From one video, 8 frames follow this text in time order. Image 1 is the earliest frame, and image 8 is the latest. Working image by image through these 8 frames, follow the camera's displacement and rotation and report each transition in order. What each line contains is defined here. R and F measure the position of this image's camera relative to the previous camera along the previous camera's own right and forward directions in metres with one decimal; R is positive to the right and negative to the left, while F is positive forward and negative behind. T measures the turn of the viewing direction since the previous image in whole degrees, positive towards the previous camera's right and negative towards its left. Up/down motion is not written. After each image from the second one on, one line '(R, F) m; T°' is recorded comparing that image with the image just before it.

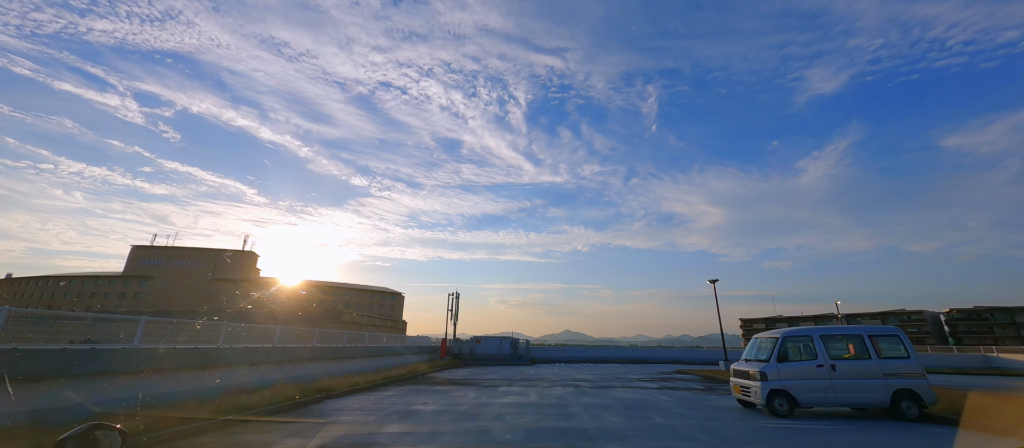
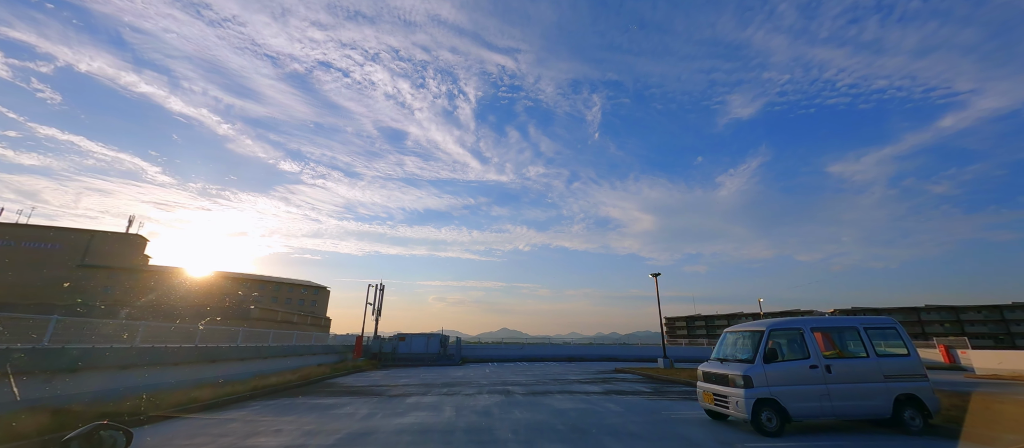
(+0.5, +2.5) m; +8°
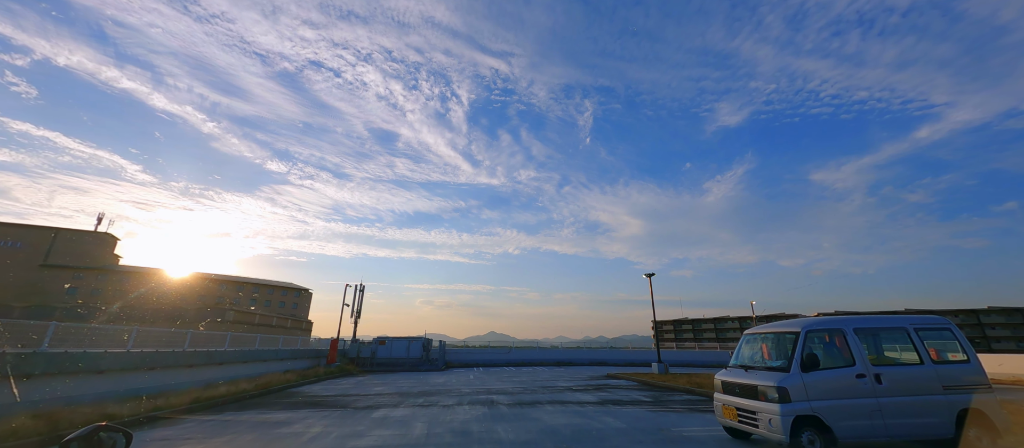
(+0.1, +1.2) m; +1°
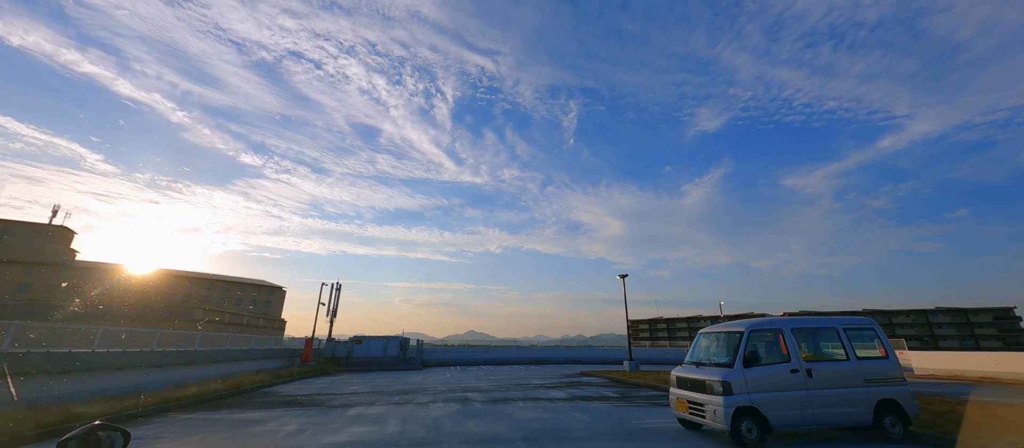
(+0.1, -0.4) m; +3°
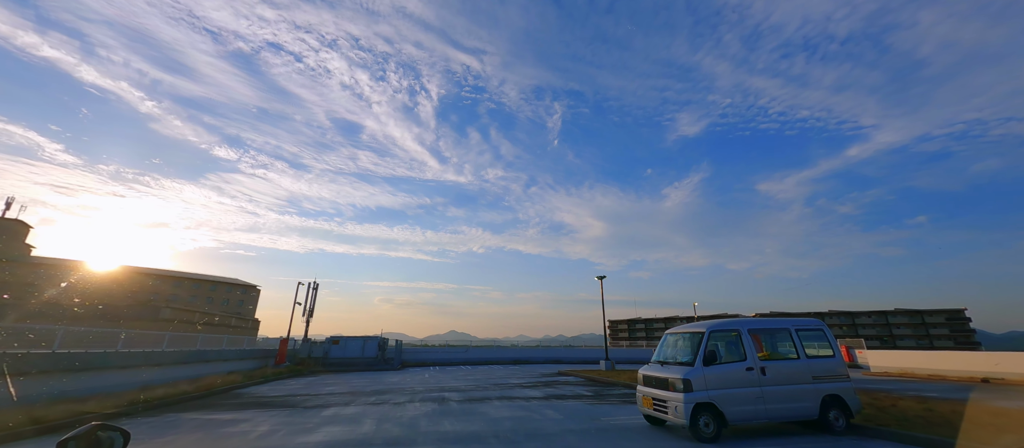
(+0.1, -0.2) m; +3°
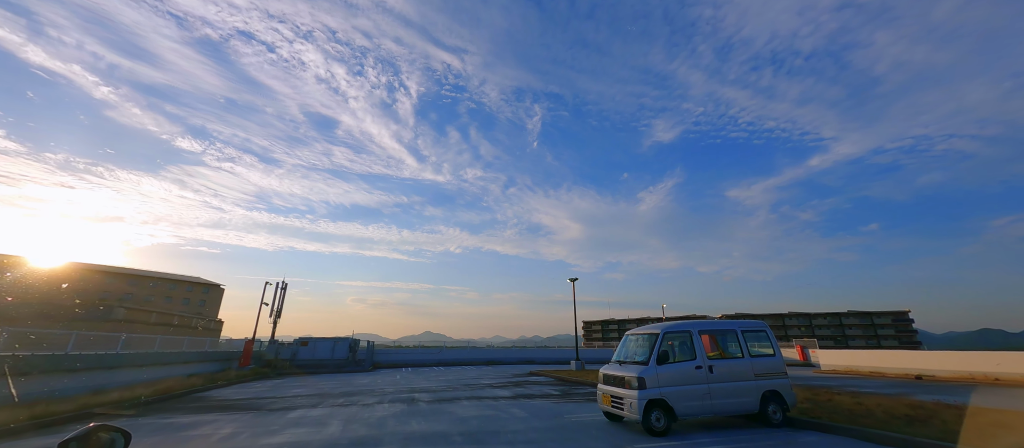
(+0.1, -0.3) m; +3°
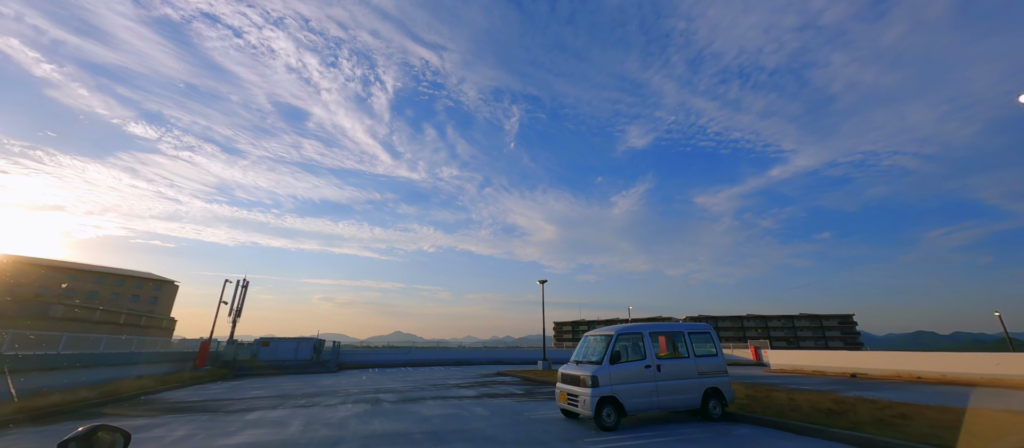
(+0.1, -0.2) m; +4°
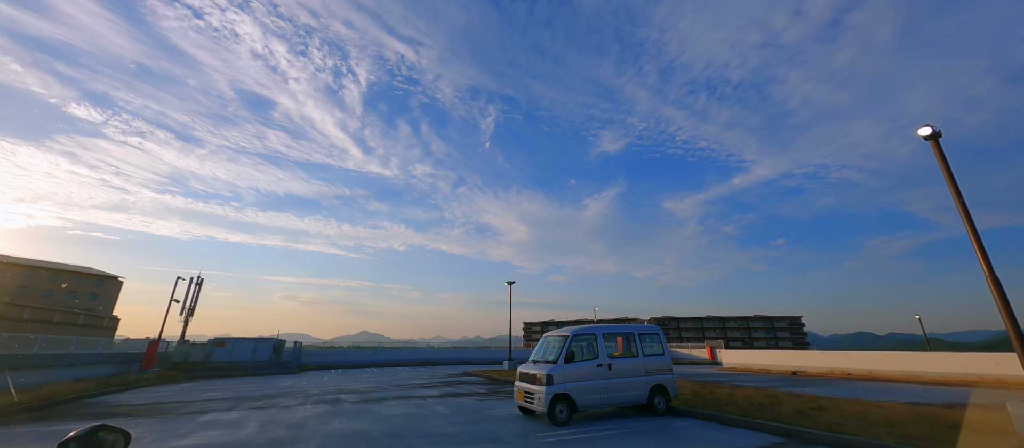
(+0.2, -0.2) m; +4°
